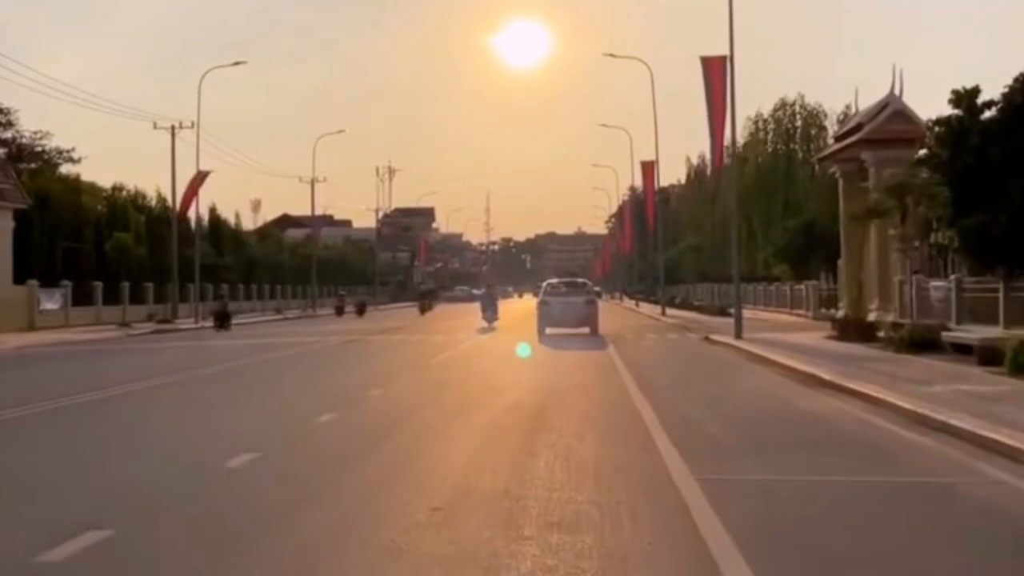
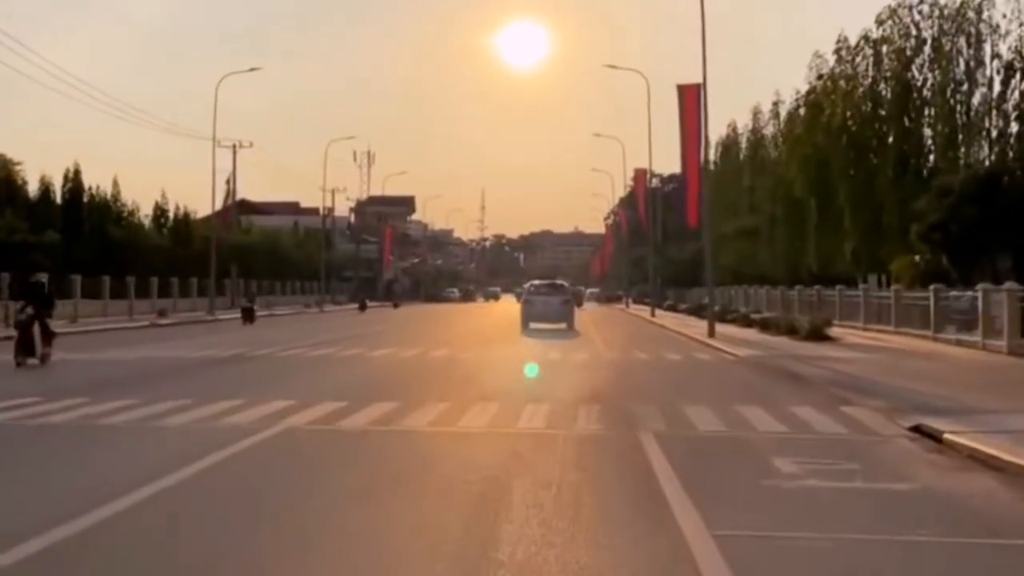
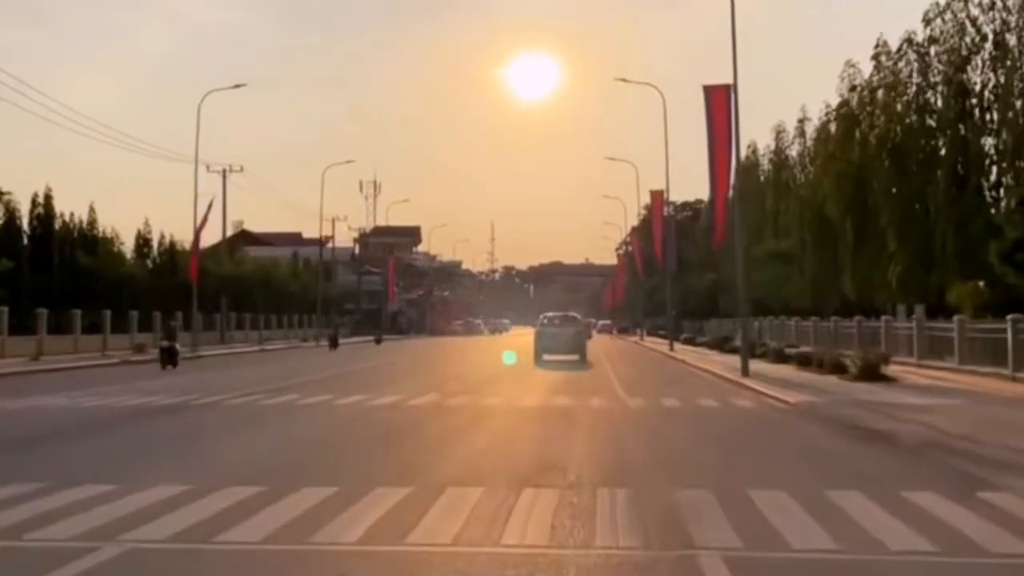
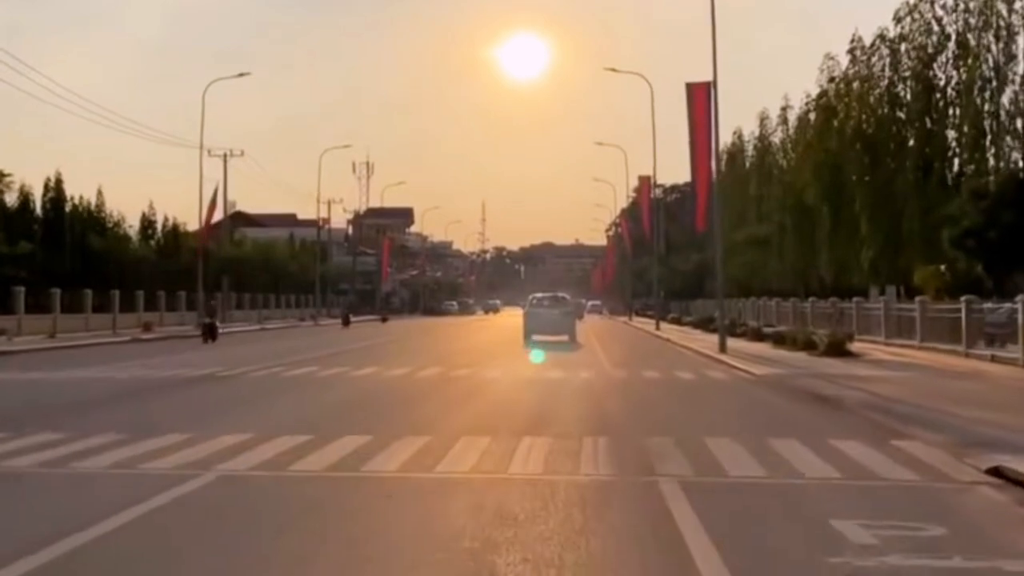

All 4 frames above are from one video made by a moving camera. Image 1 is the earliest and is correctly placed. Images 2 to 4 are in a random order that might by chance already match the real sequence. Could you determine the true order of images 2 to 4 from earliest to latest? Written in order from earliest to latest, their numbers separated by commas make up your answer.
2, 4, 3
